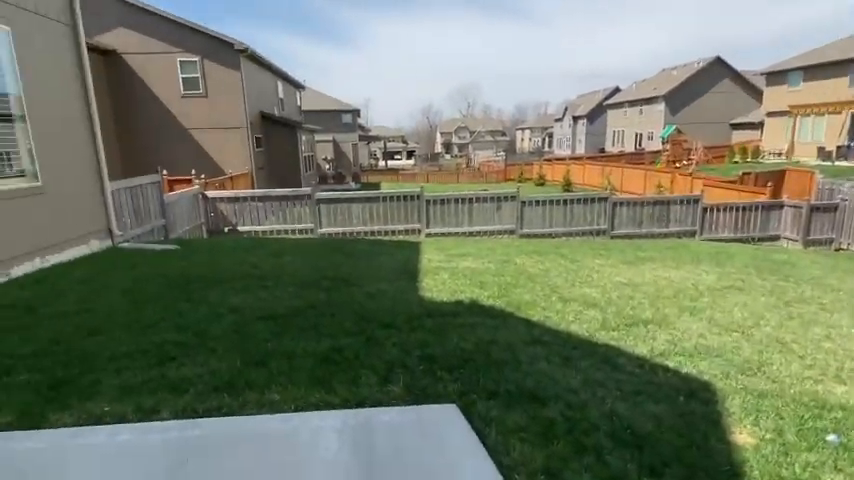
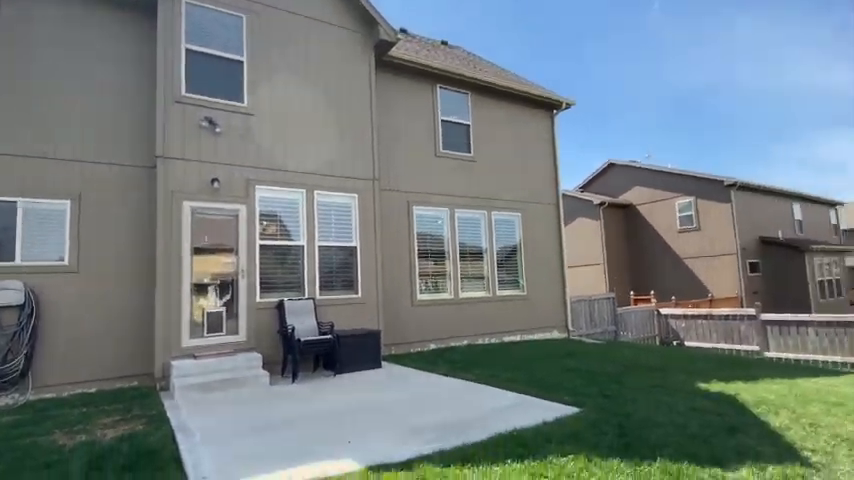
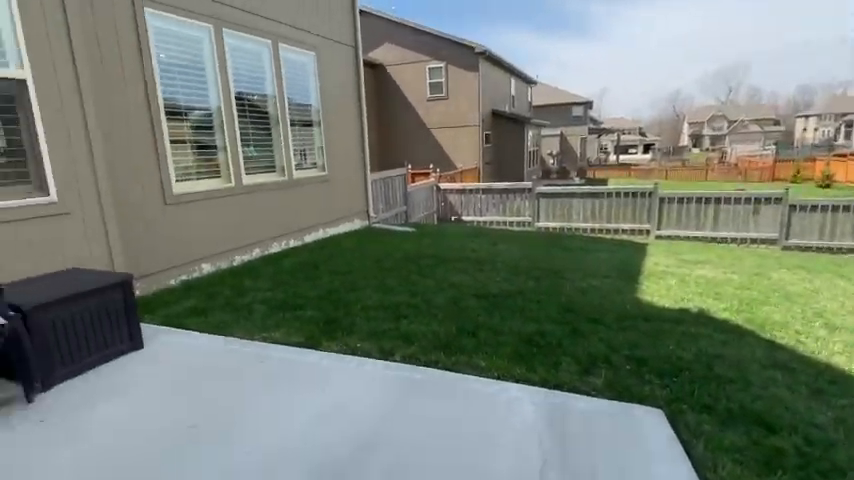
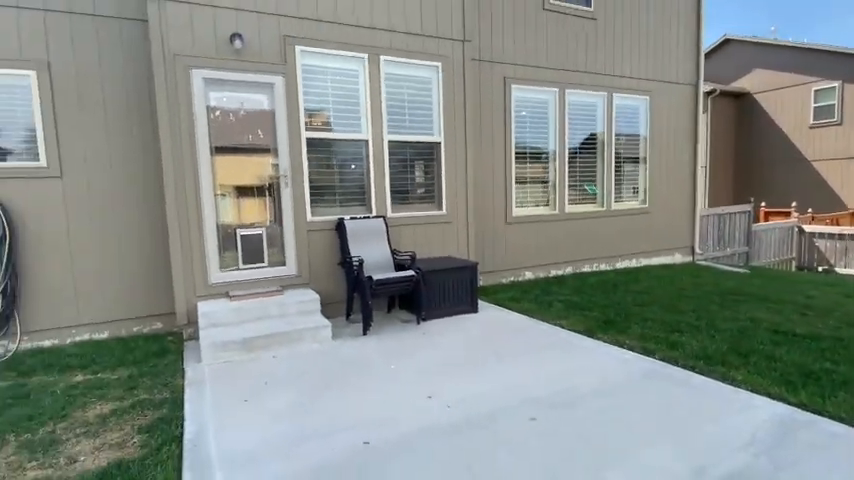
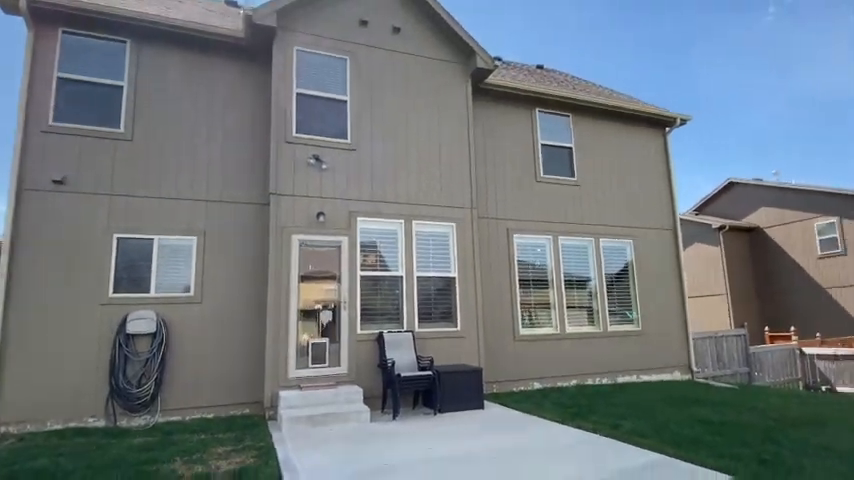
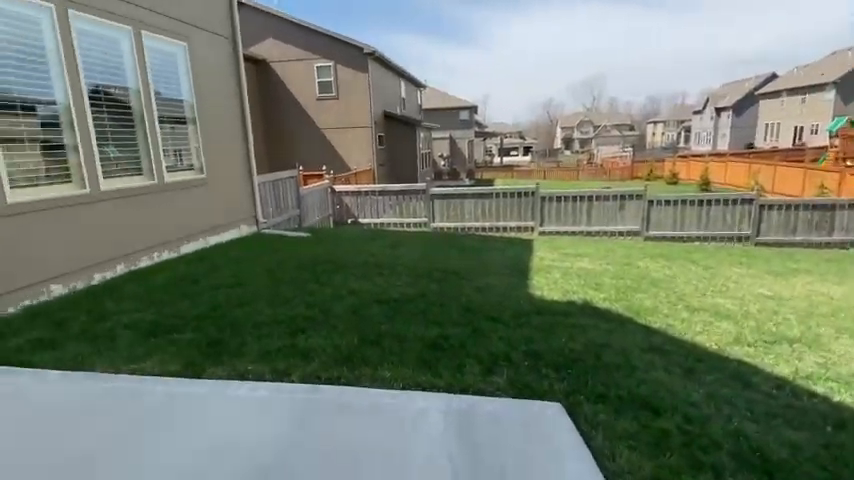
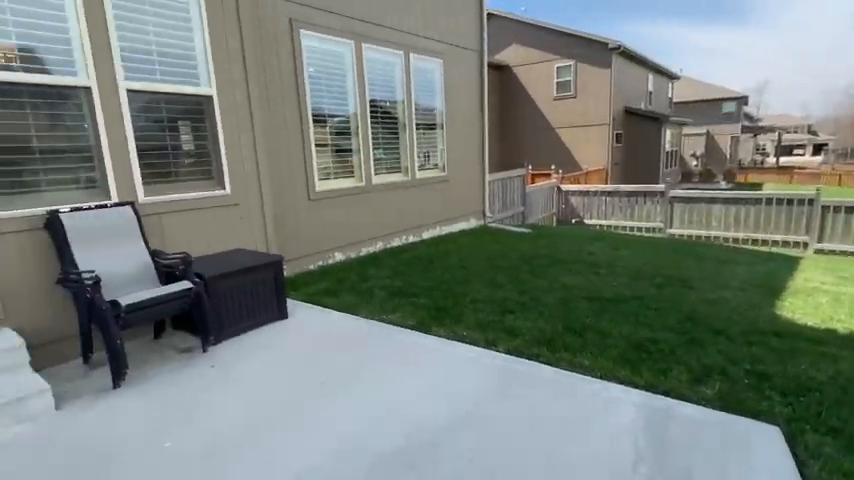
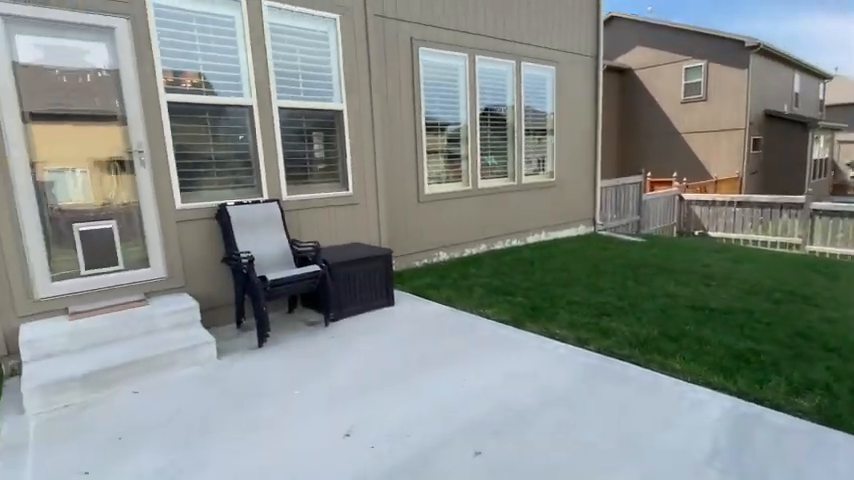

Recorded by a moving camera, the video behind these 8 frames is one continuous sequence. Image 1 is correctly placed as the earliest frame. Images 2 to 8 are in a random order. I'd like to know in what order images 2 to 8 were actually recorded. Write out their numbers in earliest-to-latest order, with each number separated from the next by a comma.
6, 3, 7, 8, 4, 5, 2
